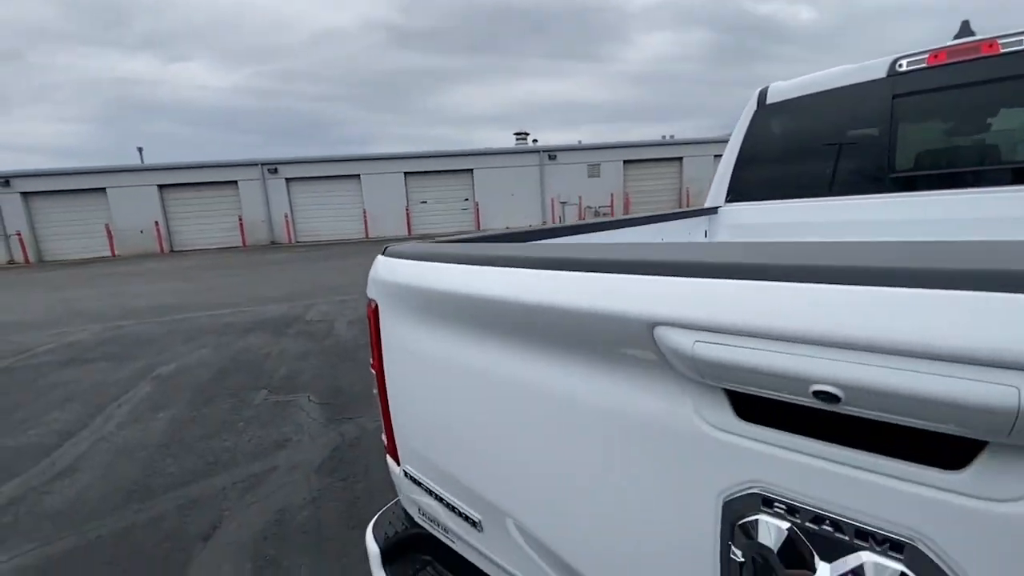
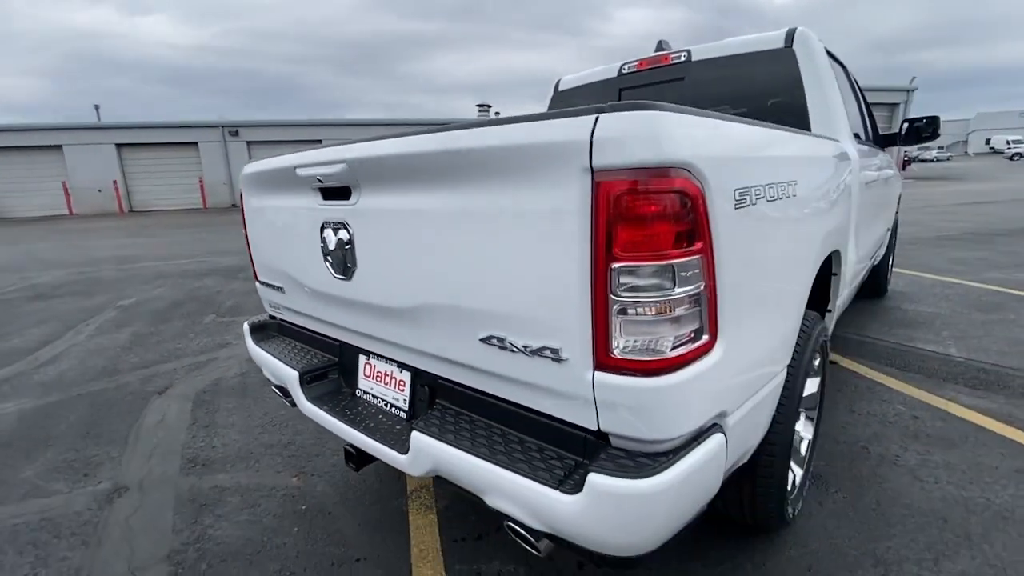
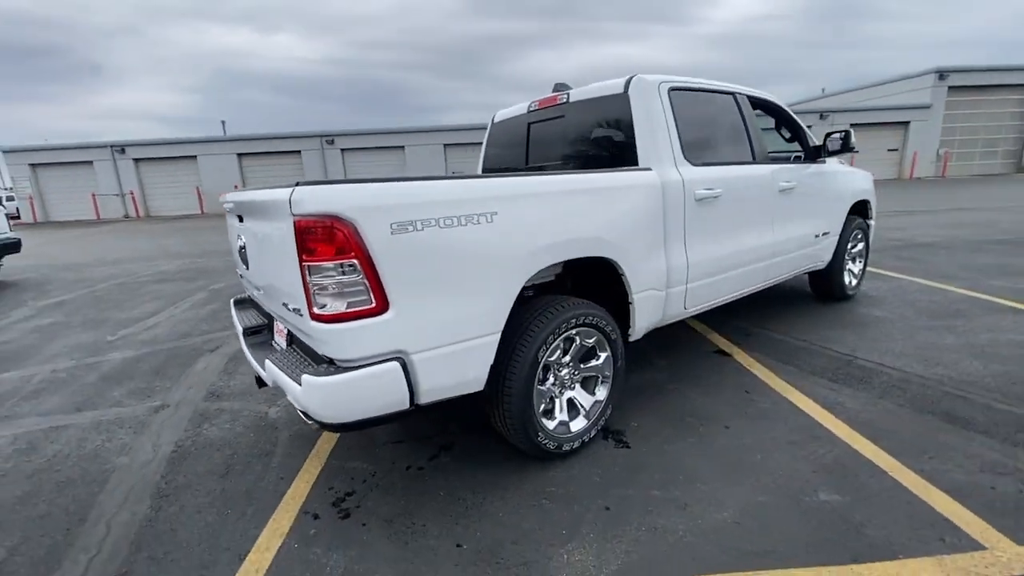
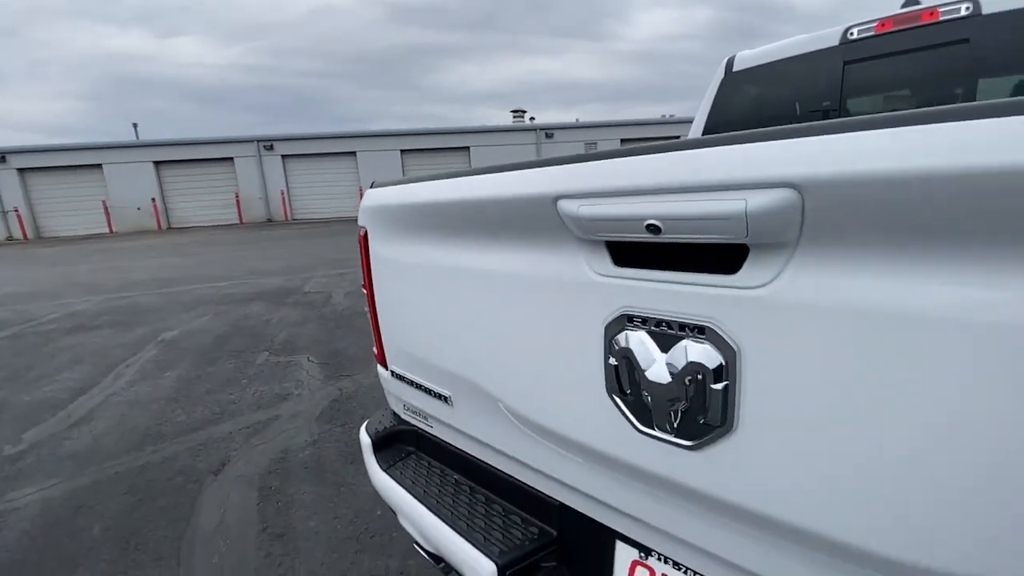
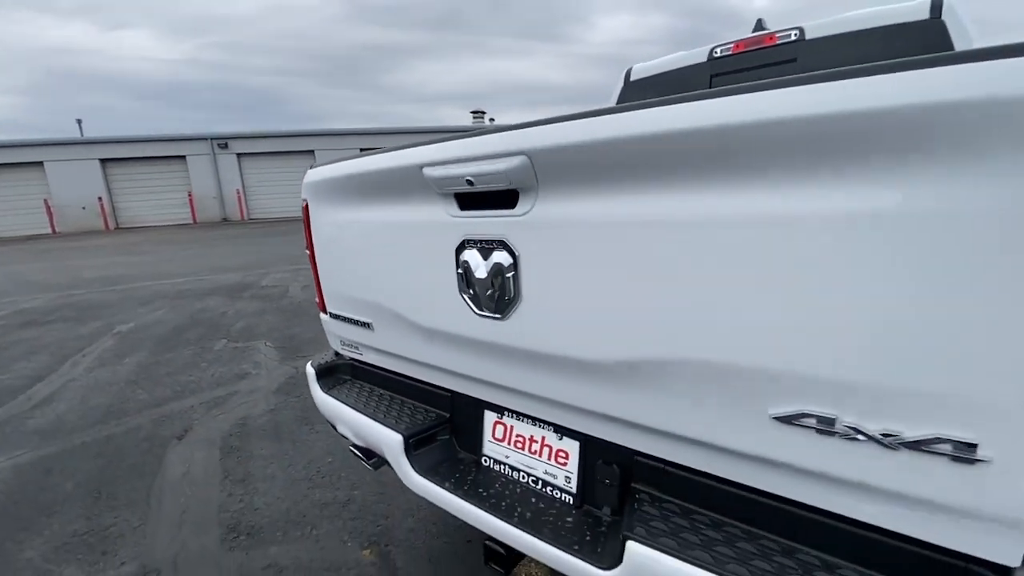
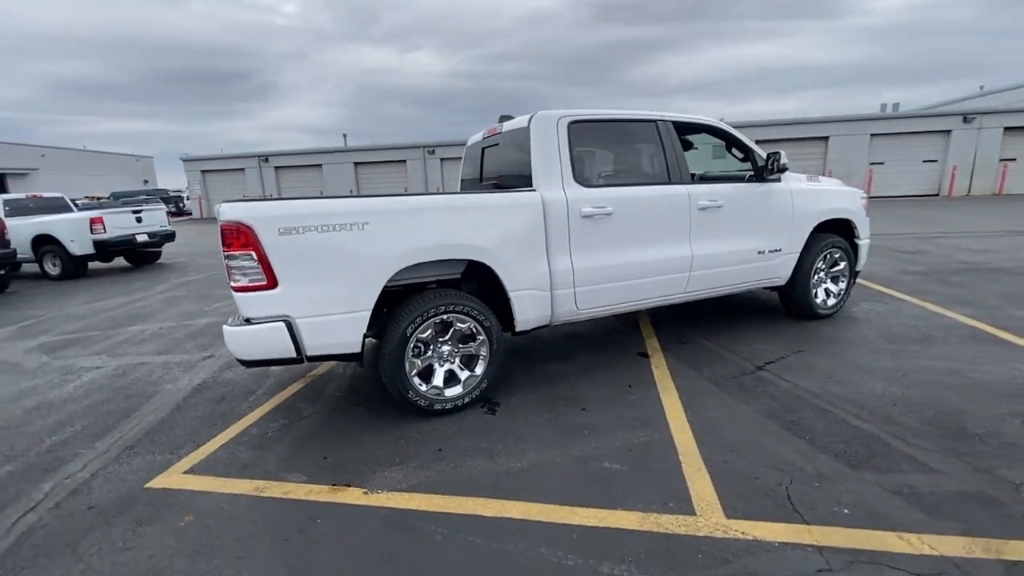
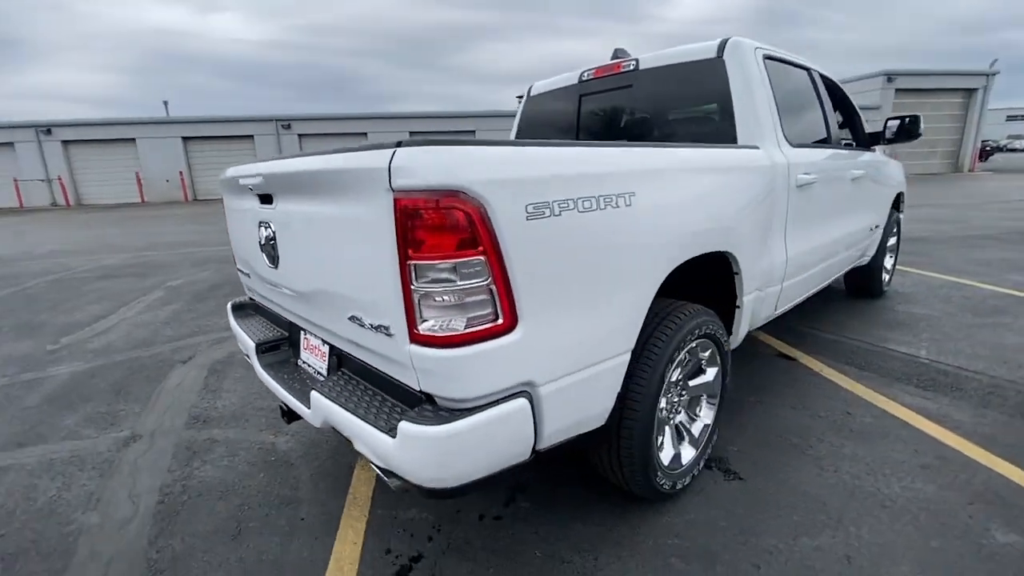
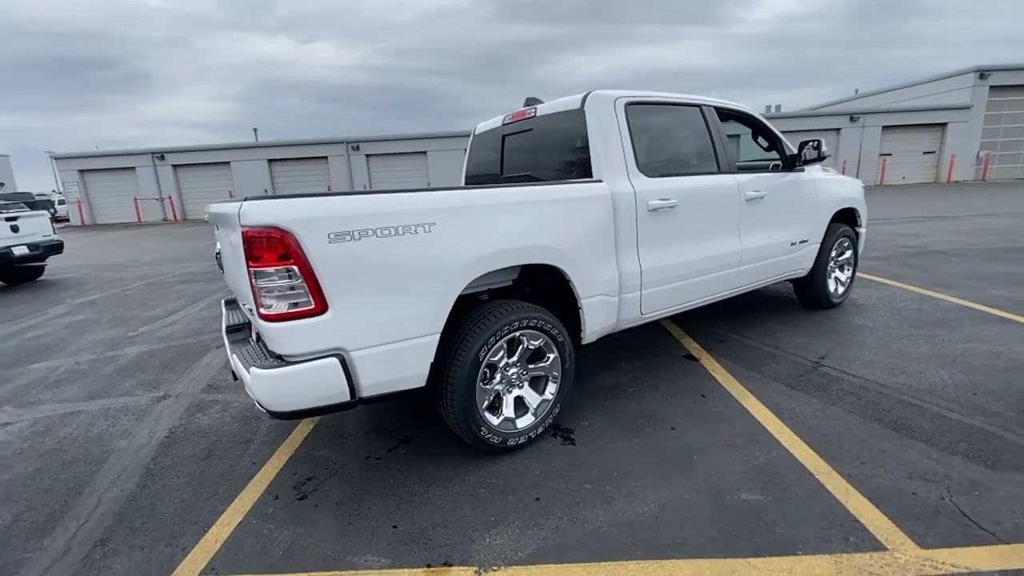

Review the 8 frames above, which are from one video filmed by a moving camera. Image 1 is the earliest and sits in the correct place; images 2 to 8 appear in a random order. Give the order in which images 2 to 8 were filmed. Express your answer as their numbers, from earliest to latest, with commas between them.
4, 5, 2, 7, 3, 8, 6
